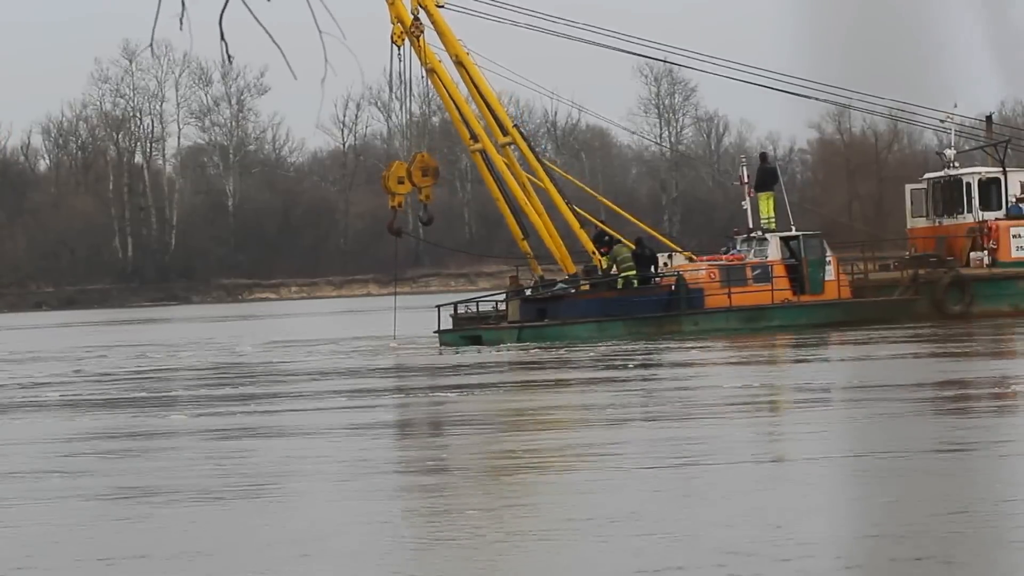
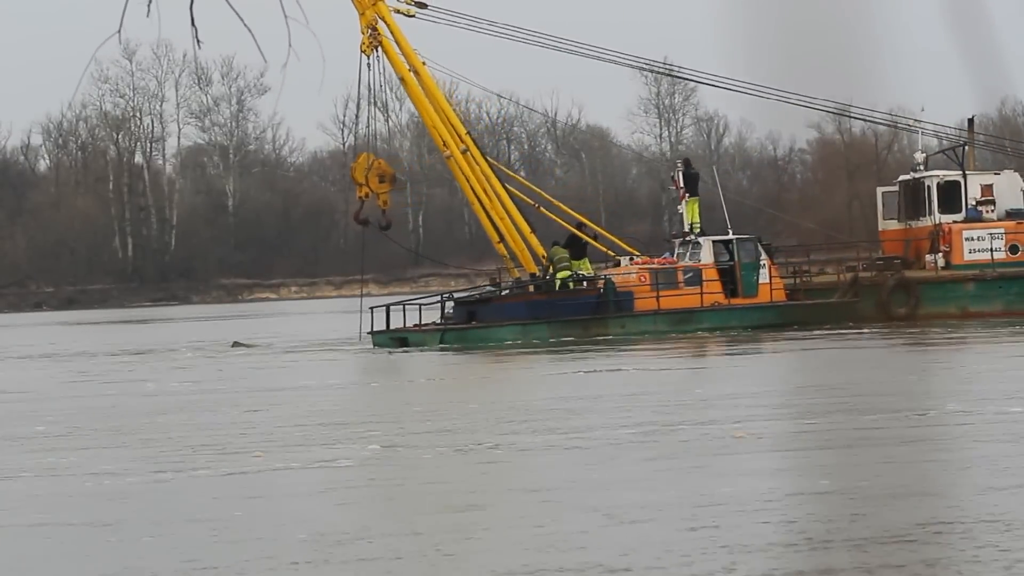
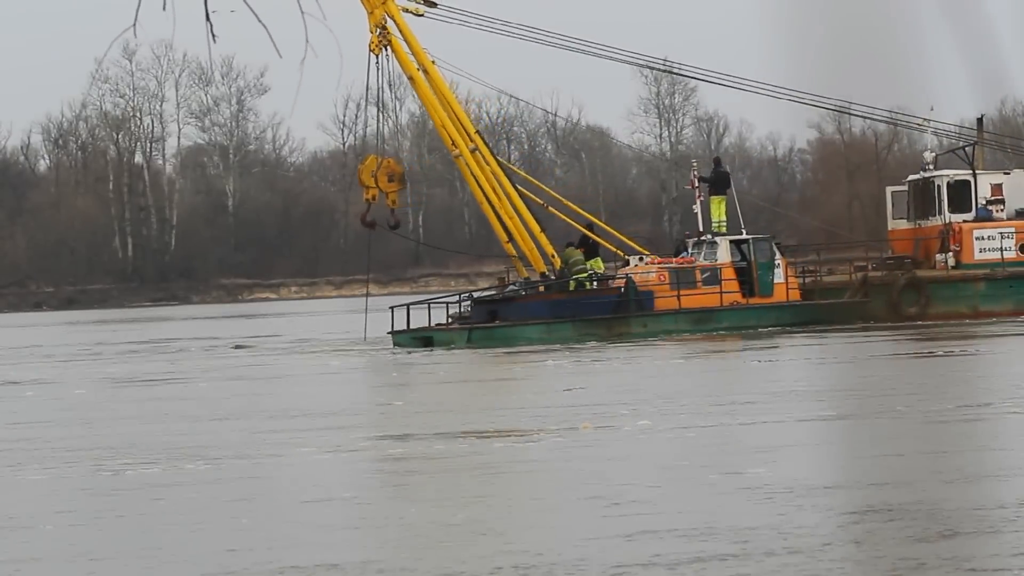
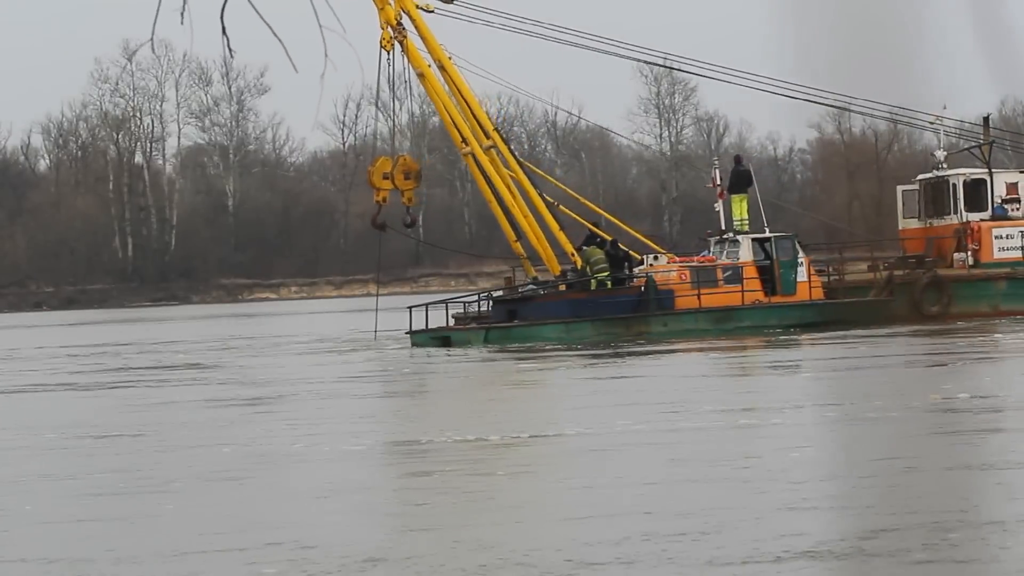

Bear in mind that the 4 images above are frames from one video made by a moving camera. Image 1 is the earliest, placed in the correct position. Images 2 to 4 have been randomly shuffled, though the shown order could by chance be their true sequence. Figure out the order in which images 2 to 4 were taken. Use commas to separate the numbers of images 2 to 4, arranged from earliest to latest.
4, 3, 2
